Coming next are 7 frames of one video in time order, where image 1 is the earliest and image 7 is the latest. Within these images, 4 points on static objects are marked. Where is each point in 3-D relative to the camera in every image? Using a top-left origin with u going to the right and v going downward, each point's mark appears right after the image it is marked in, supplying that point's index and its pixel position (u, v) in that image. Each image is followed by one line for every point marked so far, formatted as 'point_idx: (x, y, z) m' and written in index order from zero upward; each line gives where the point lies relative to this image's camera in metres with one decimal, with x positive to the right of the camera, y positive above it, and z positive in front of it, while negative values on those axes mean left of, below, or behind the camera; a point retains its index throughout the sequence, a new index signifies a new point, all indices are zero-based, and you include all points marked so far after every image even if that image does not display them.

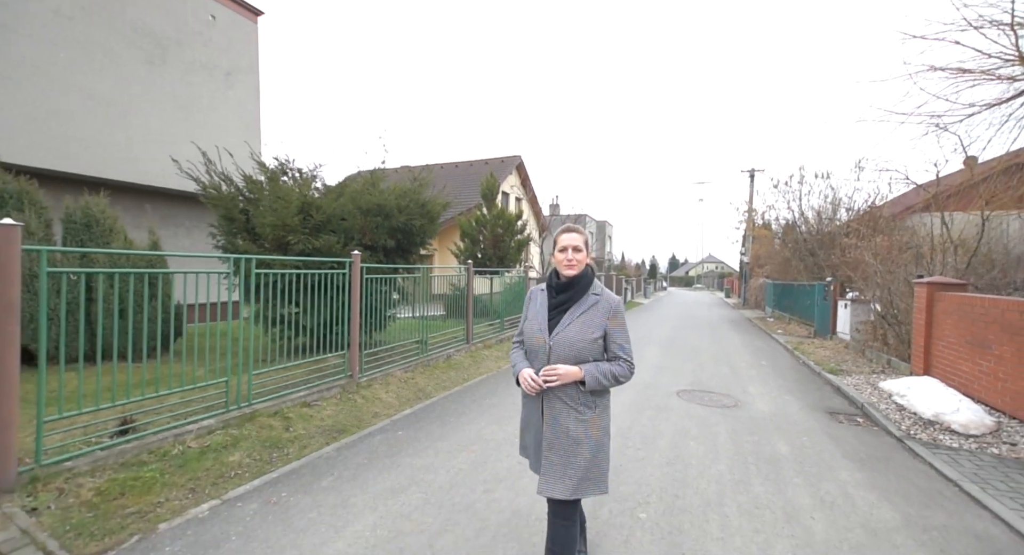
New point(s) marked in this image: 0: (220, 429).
0: (-2.6, -1.3, +4.3) m
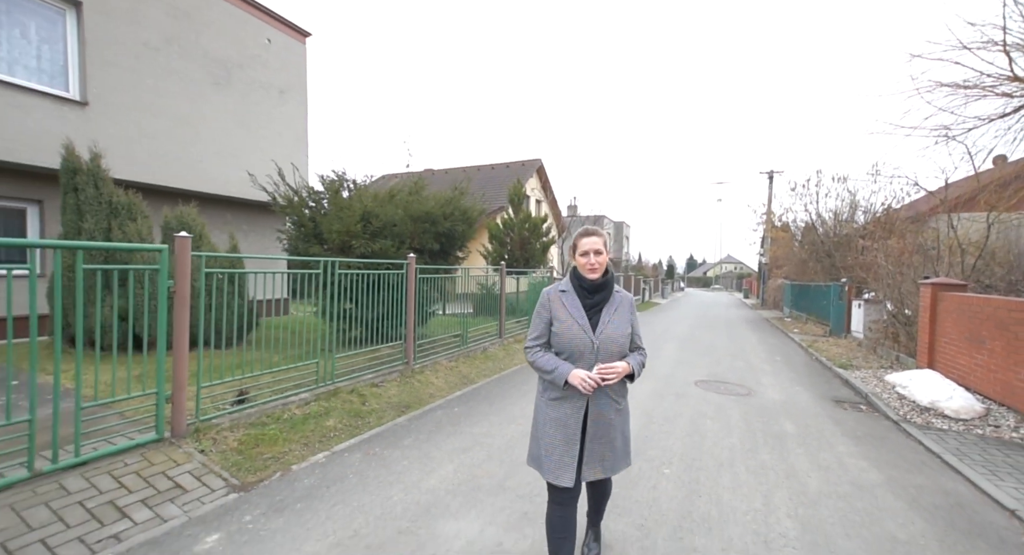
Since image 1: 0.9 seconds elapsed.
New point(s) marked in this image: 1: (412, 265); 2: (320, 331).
0: (-2.1, -1.3, +5.1) m
1: (-1.4, +0.2, +6.9) m
2: (-2.1, -0.6, +5.3) m
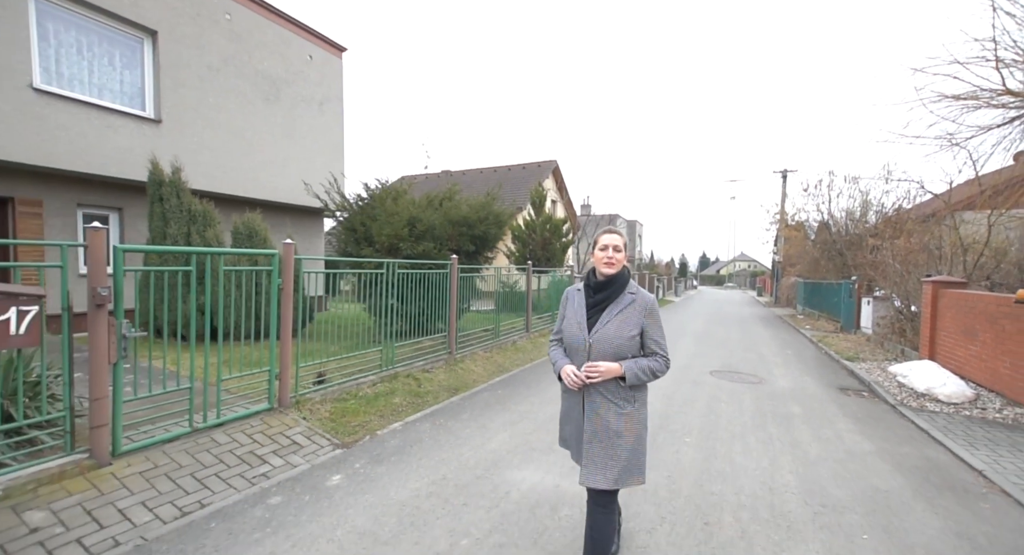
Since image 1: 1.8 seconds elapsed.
0: (-1.7, -1.3, +5.9) m
1: (-0.9, +0.2, +7.6) m
2: (-1.7, -0.6, +6.1) m
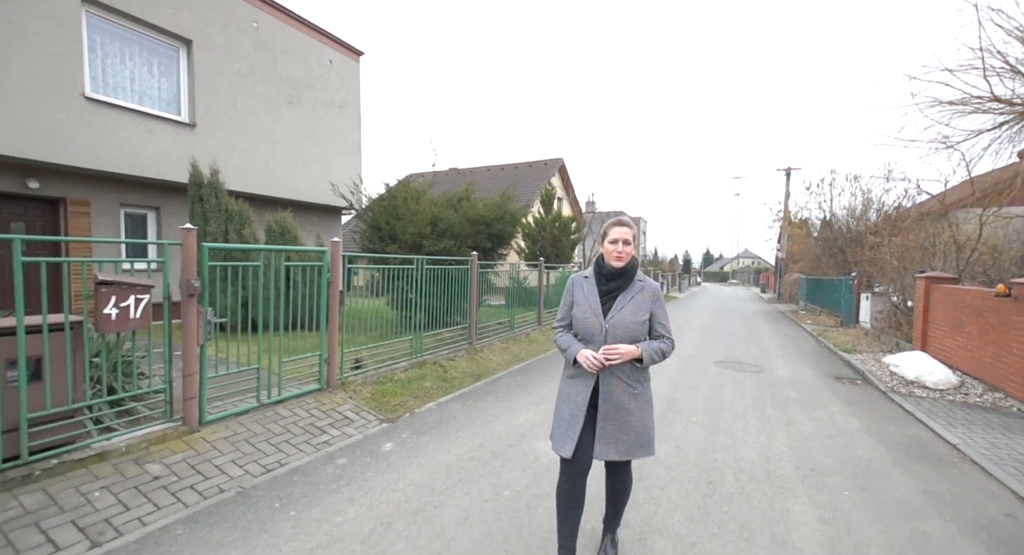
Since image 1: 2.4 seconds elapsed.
0: (-1.4, -1.2, +6.4) m
1: (-0.7, +0.3, +8.1) m
2: (-1.4, -0.5, +6.6) m
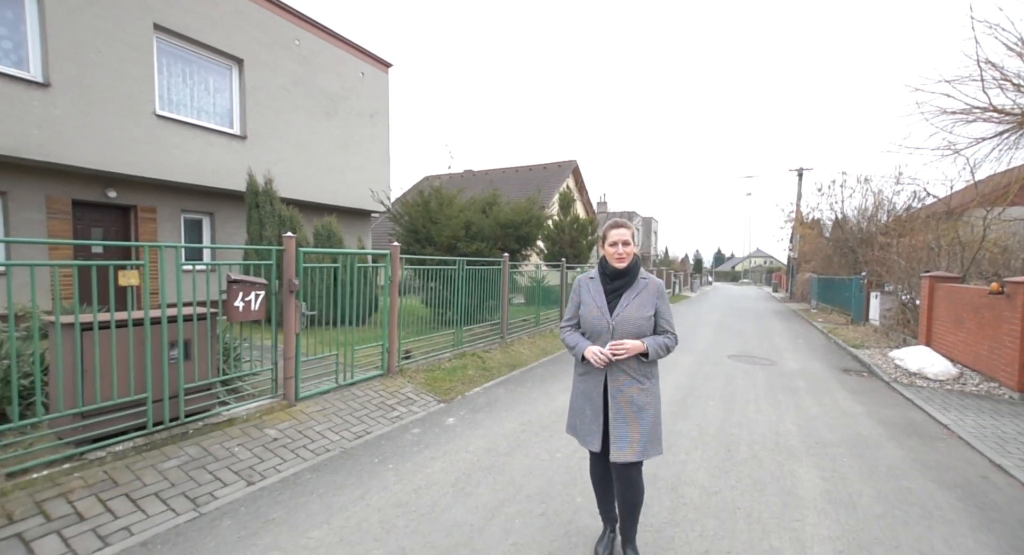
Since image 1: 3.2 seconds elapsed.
0: (-0.9, -1.2, +7.1) m
1: (-0.1, +0.3, +8.8) m
2: (-0.9, -0.5, +7.3) m
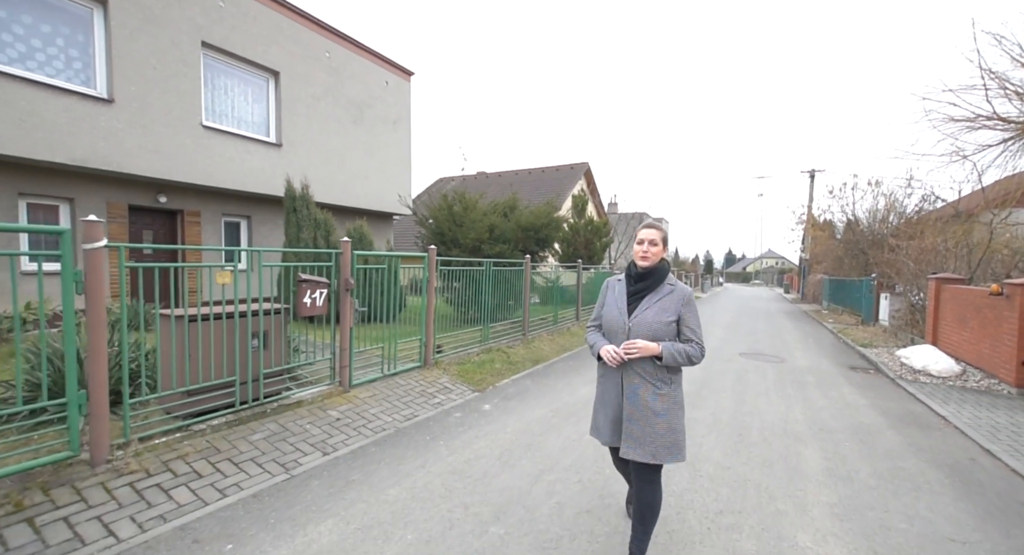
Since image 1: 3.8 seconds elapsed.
0: (-0.5, -1.2, +7.6) m
1: (+0.3, +0.3, +9.3) m
2: (-0.5, -0.5, +7.8) m
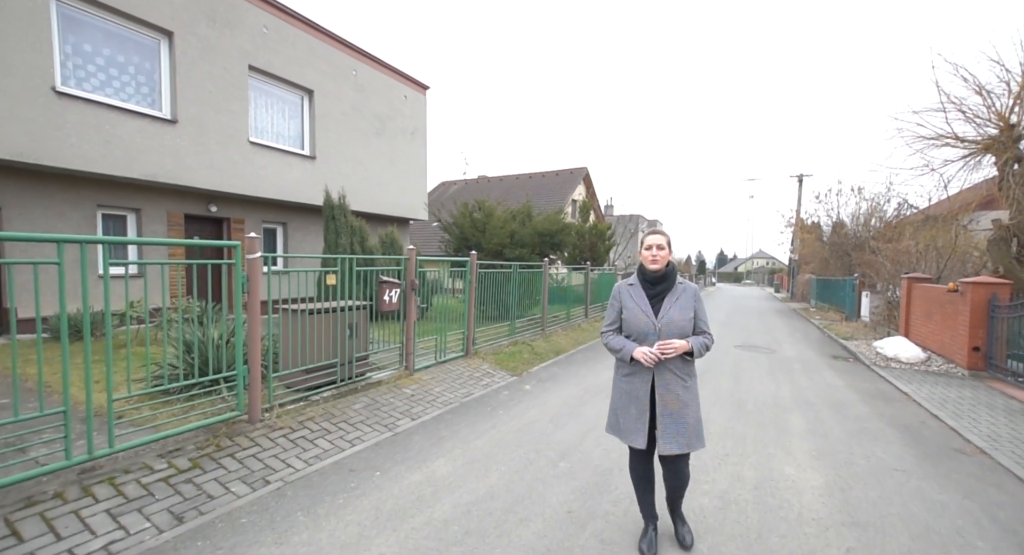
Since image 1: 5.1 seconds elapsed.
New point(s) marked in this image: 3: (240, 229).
0: (-0.1, -1.3, +8.6) m
1: (+0.7, +0.3, +10.2) m
2: (-0.1, -0.5, +8.7) m
3: (-5.8, +1.0, +10.0) m
